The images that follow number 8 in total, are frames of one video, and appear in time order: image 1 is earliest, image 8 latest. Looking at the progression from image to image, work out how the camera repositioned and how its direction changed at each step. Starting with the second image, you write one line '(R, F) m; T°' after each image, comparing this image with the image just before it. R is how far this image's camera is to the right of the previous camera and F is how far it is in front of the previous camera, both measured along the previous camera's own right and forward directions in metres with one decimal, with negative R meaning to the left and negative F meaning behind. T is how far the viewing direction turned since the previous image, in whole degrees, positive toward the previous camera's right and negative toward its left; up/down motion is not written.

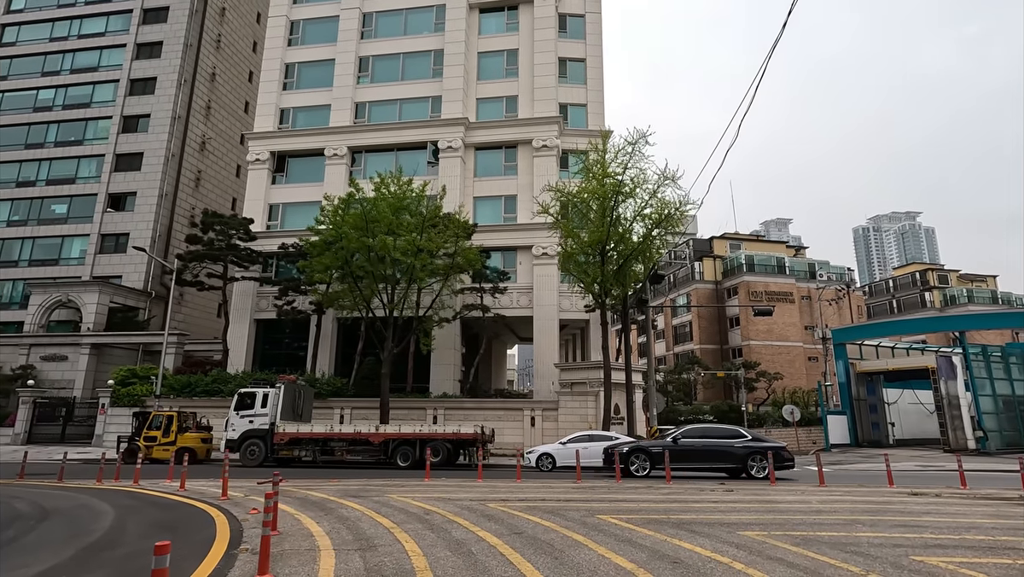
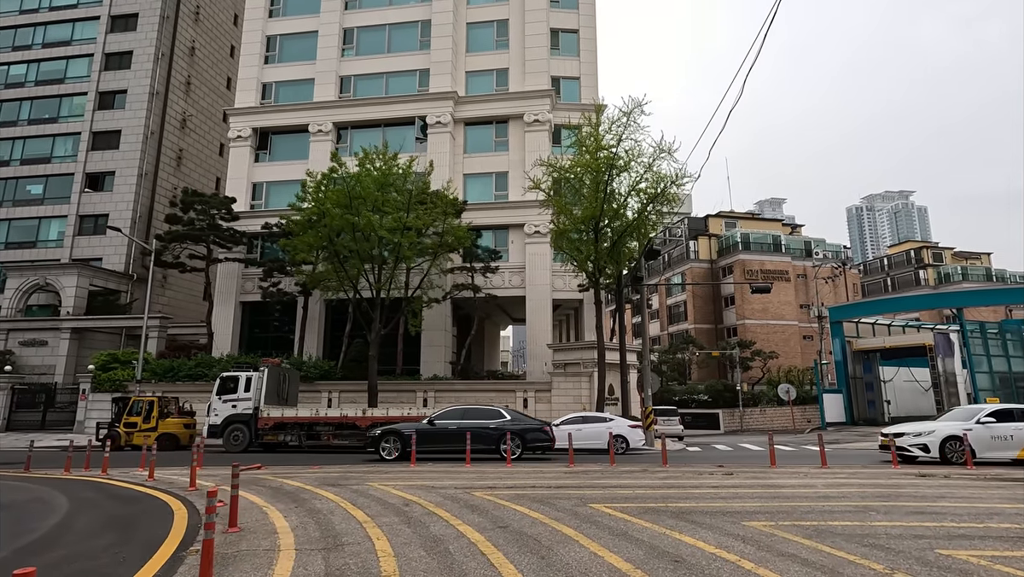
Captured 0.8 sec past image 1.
(+0.2, +0.8) m; +1°
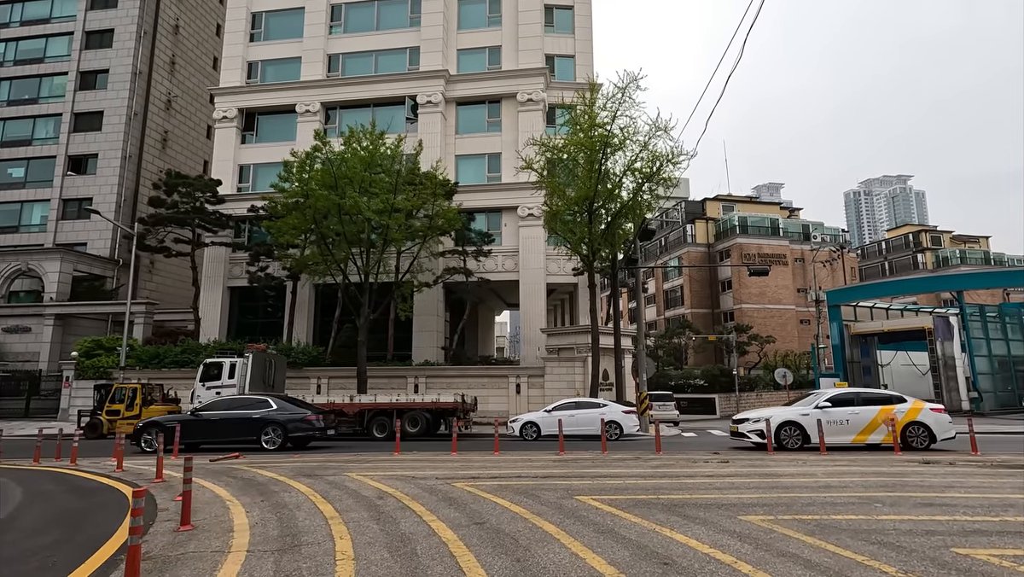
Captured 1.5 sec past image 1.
(+0.3, +0.7) m; 0°
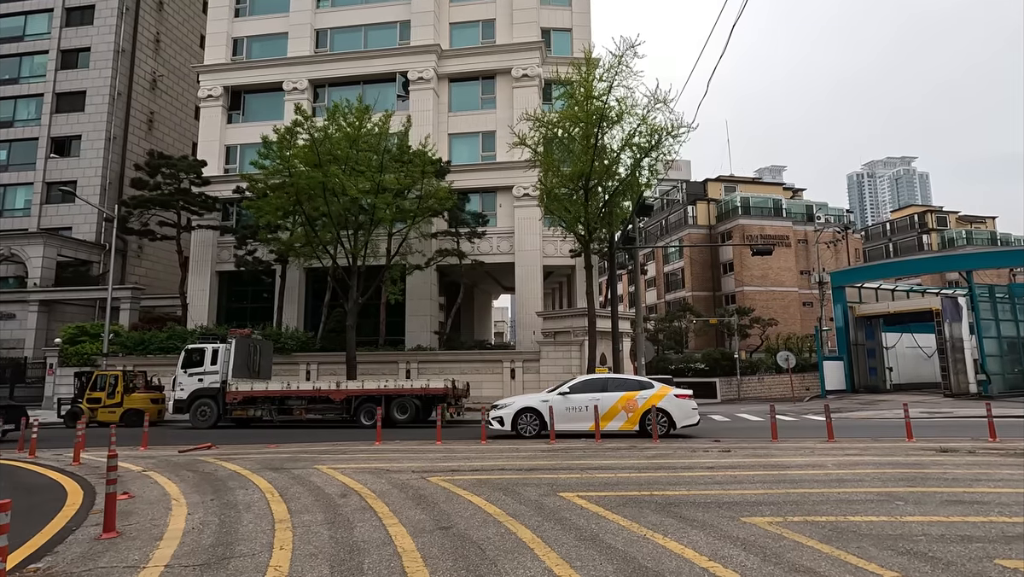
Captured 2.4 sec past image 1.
(+0.4, +0.9) m; 0°
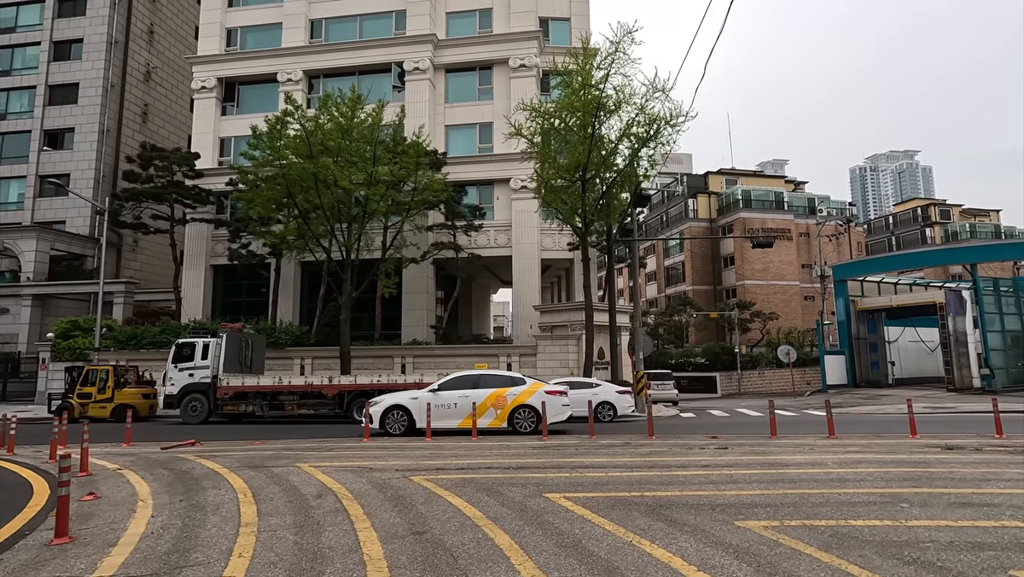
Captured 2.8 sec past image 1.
(+0.2, +0.4) m; 0°
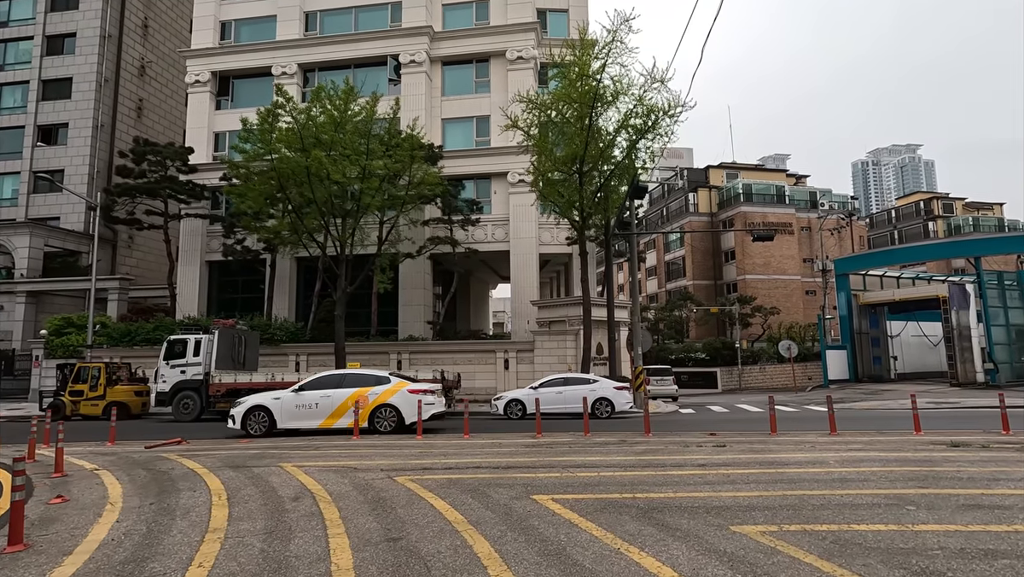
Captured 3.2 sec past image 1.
(+0.2, +0.3) m; 0°
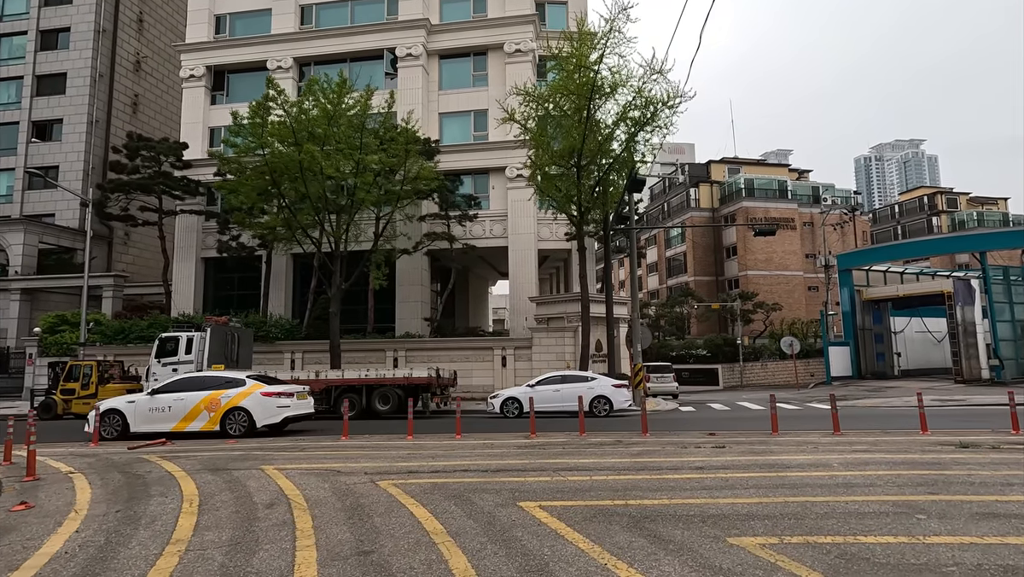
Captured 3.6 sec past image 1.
(+0.2, +0.4) m; 0°
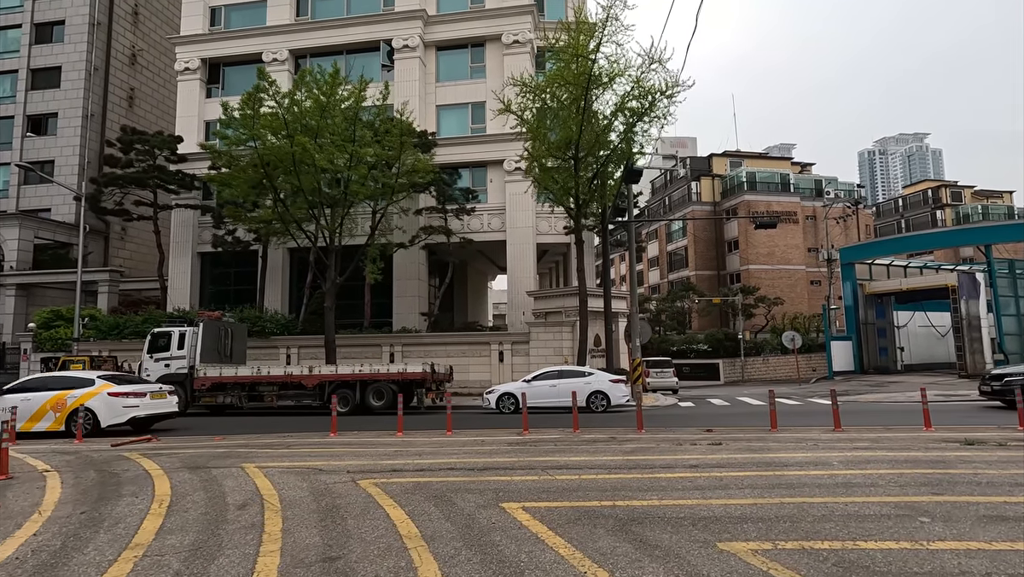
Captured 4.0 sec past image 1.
(+0.2, +0.3) m; 0°
